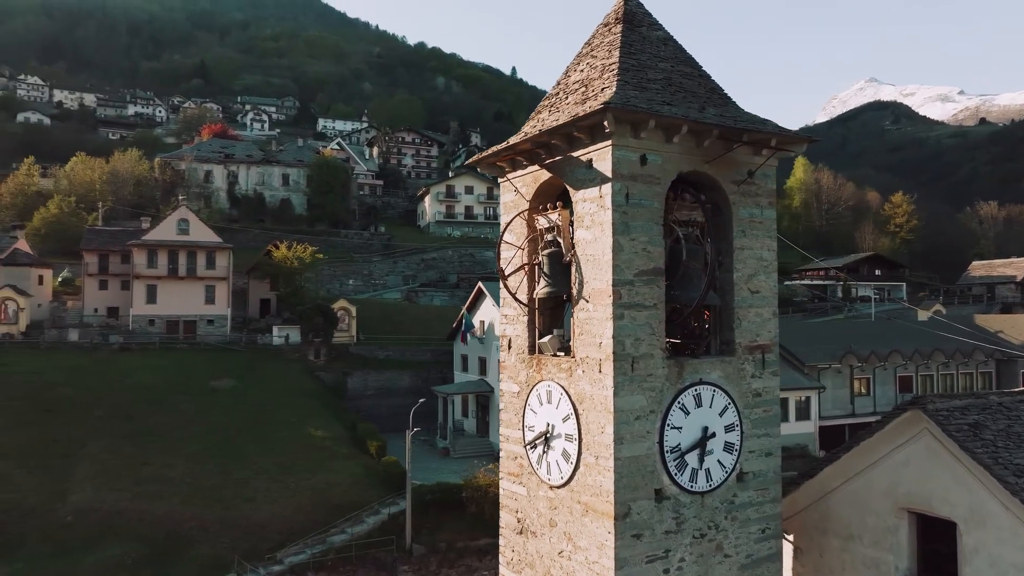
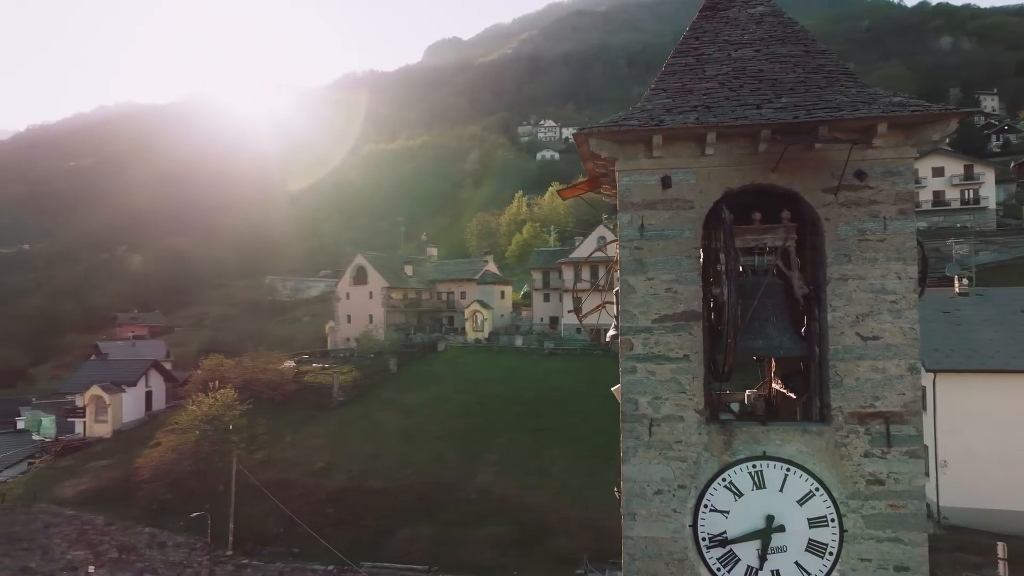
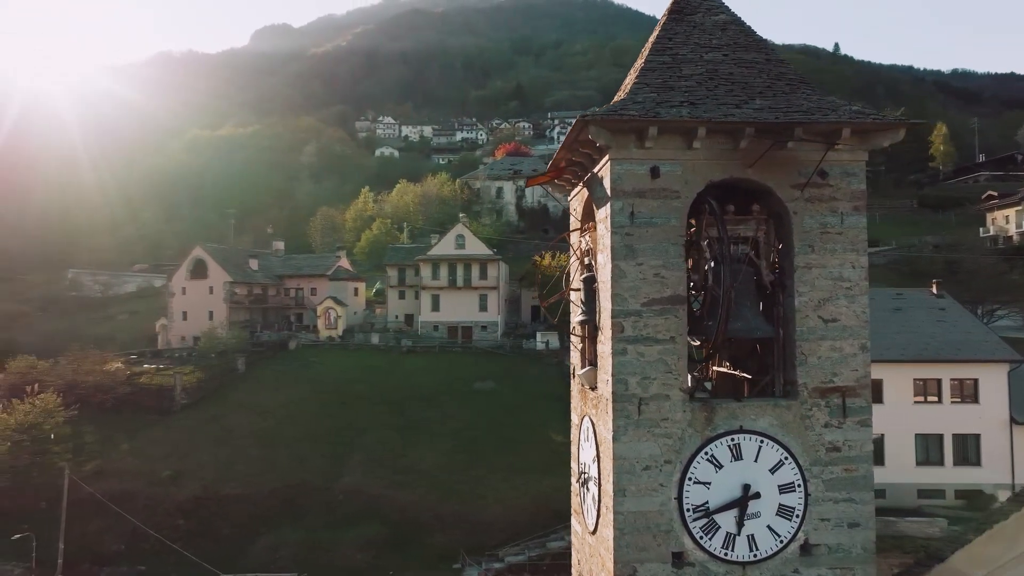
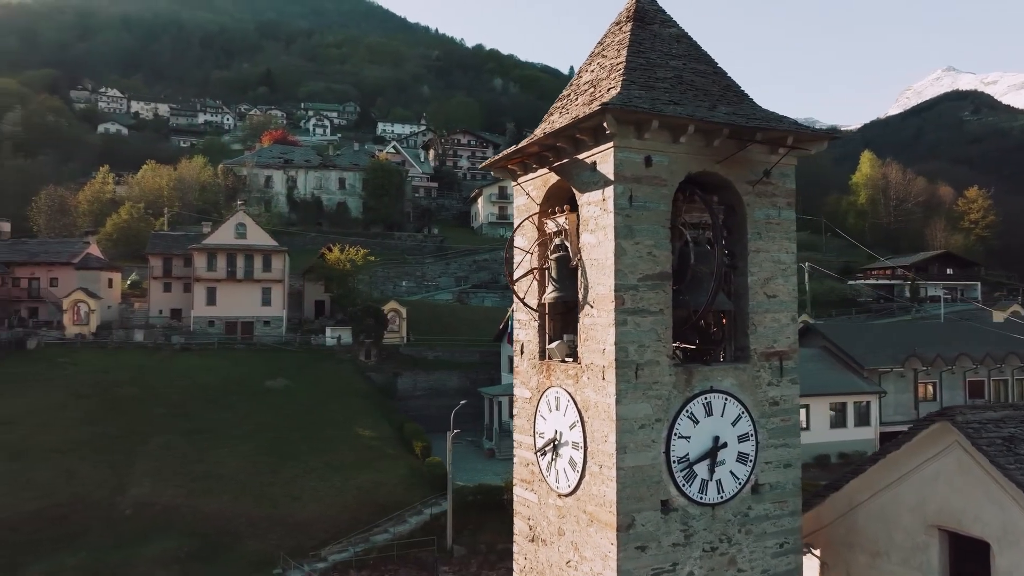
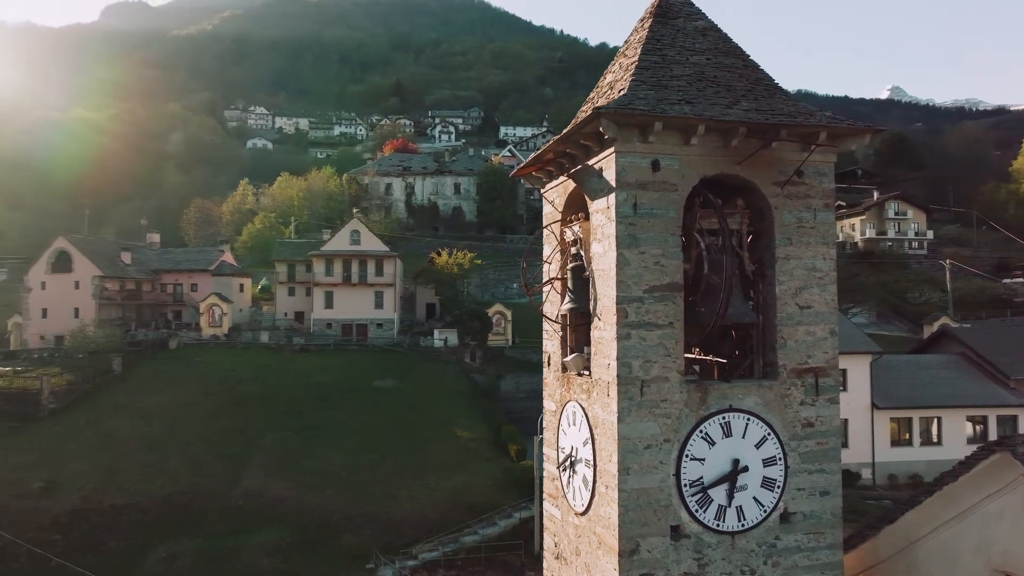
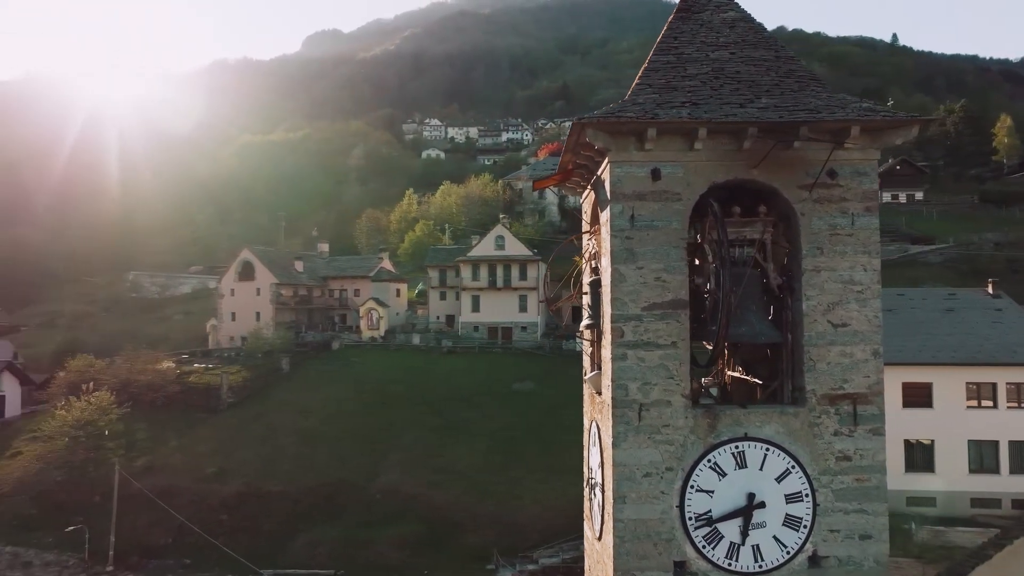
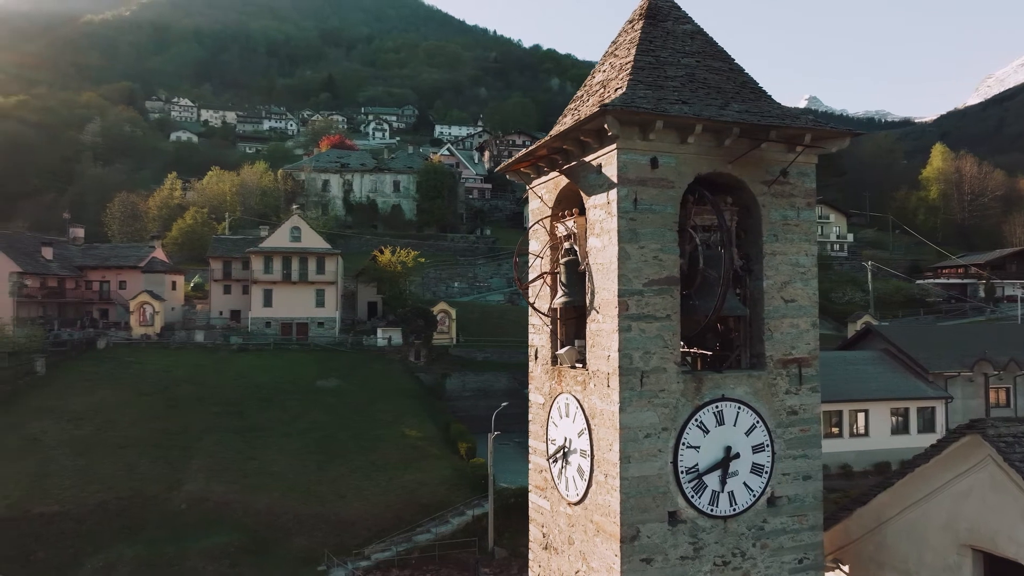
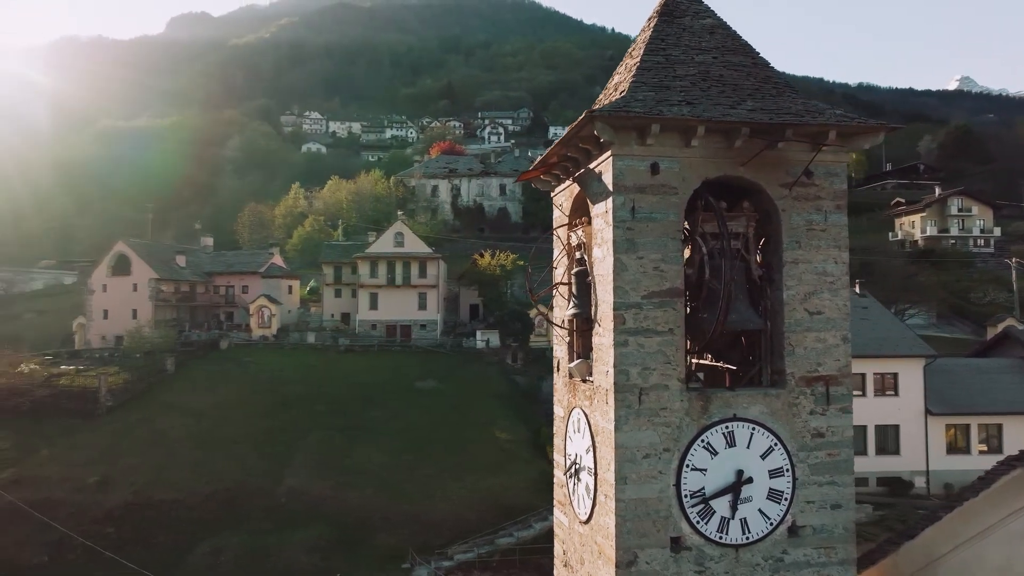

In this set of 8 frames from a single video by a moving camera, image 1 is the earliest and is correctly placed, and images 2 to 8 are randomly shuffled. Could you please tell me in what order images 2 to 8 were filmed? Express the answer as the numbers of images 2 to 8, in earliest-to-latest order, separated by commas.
4, 7, 5, 8, 3, 6, 2
